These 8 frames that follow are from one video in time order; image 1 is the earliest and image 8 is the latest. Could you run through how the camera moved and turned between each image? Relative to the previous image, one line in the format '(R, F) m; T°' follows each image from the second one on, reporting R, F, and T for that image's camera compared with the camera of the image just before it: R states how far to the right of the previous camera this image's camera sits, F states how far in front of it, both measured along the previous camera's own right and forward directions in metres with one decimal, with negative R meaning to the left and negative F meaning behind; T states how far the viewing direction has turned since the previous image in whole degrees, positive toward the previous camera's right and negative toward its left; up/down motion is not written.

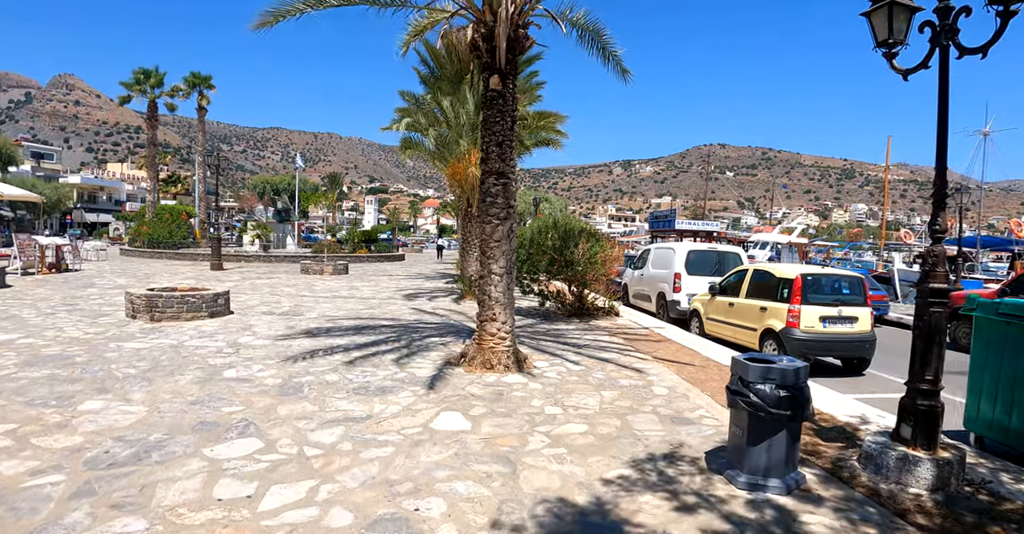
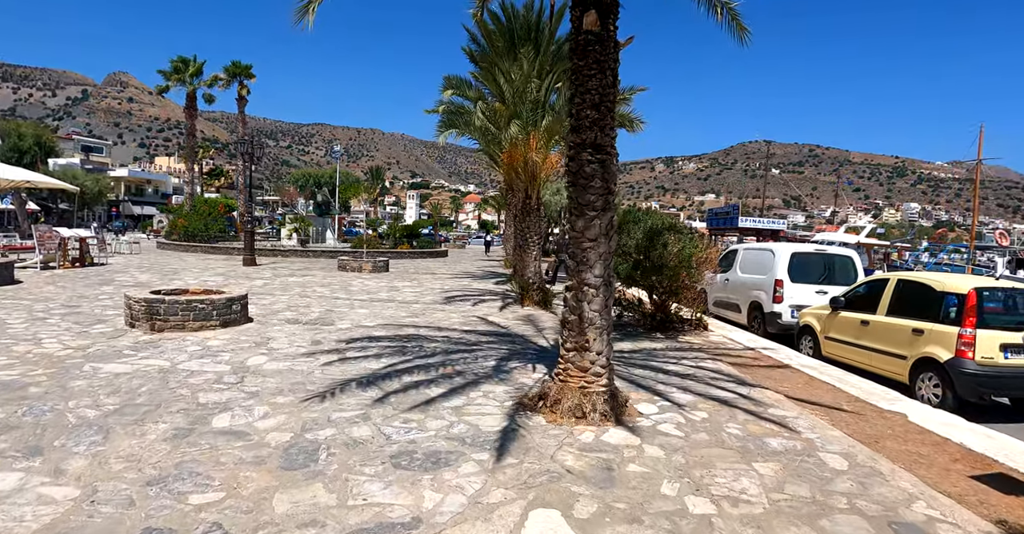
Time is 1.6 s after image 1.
(-0.6, +2.1) m; -4°
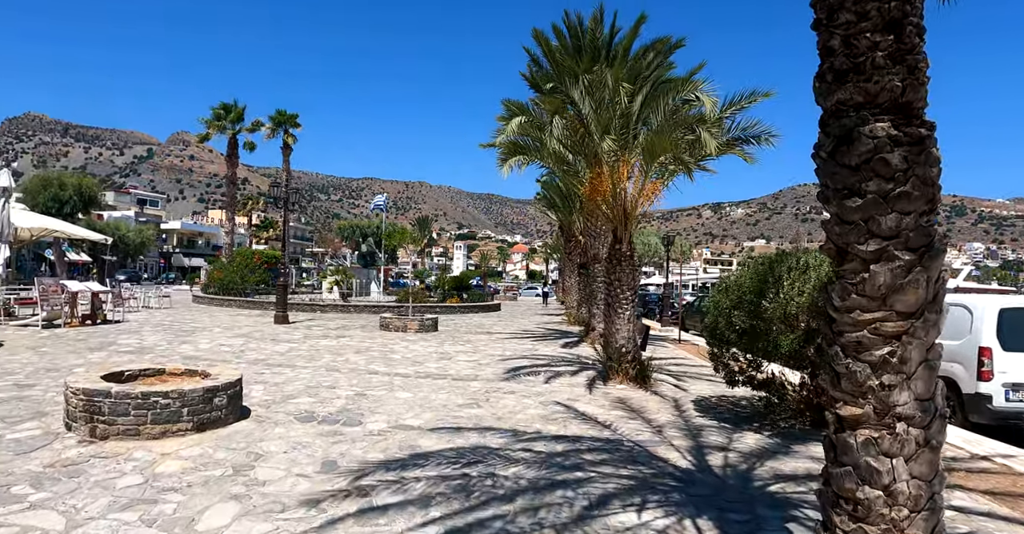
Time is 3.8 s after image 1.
(-0.7, +3.0) m; -4°
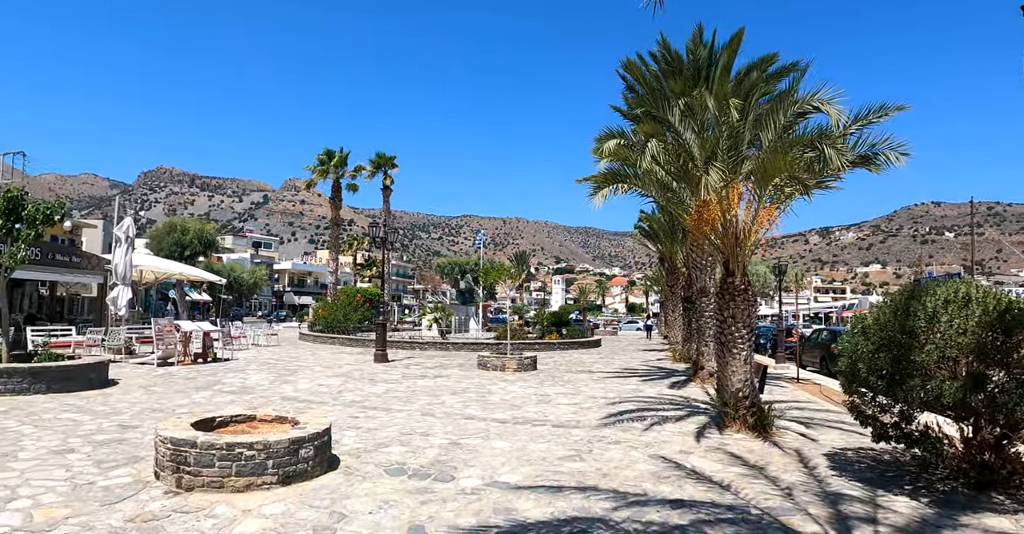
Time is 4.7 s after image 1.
(0.0, +0.6) m; -9°
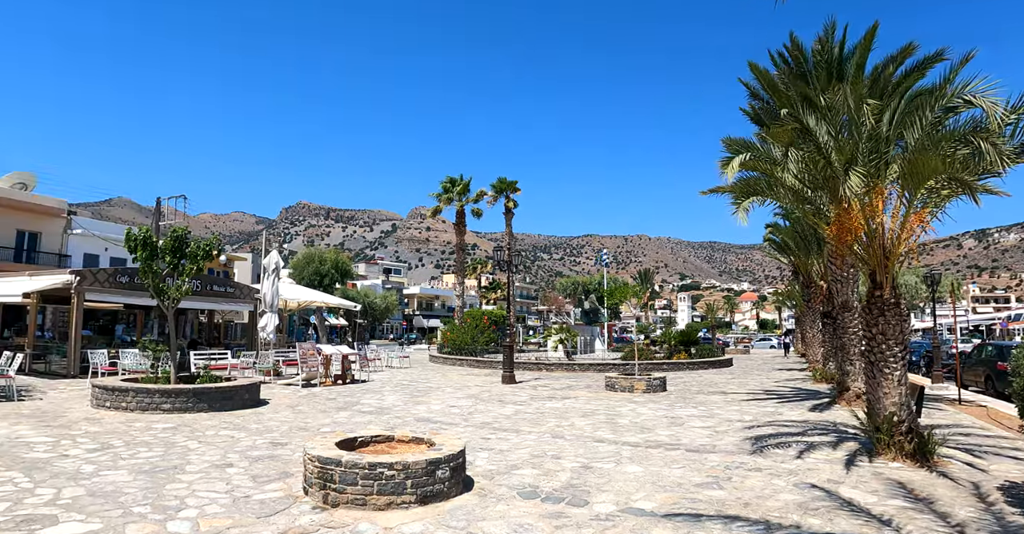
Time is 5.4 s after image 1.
(-0.2, +0.1) m; -10°
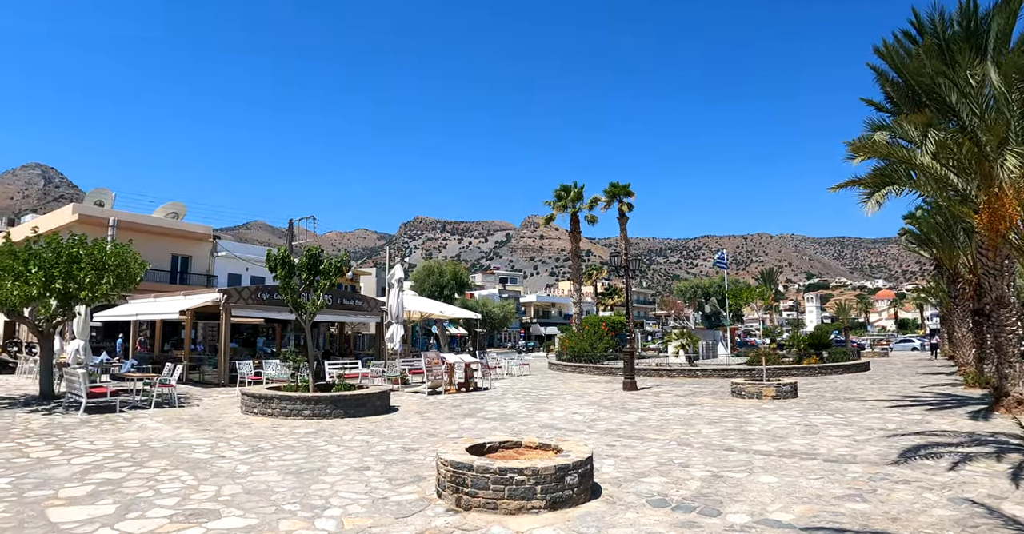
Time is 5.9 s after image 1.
(-0.2, 0.0) m; -9°
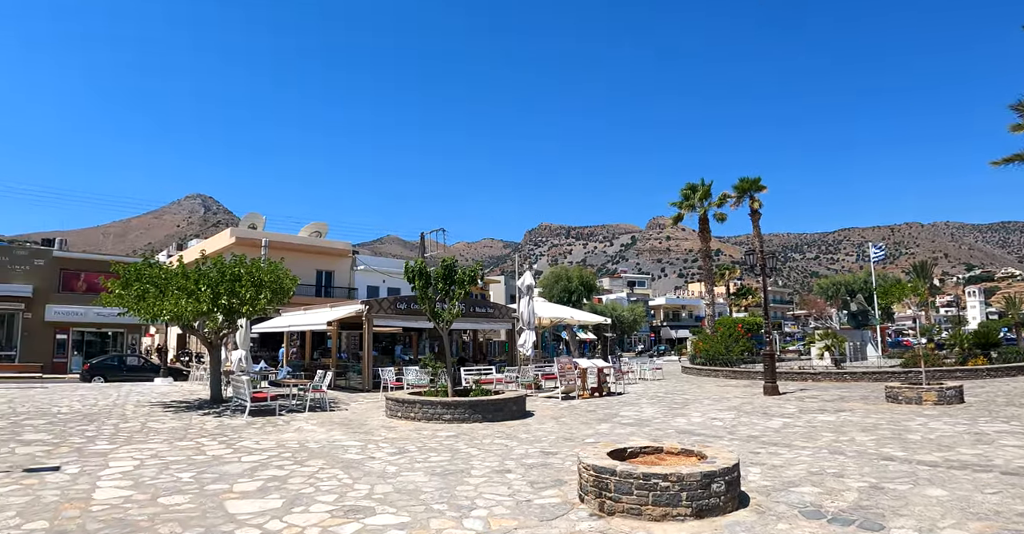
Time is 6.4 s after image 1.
(-0.3, -0.1) m; -9°
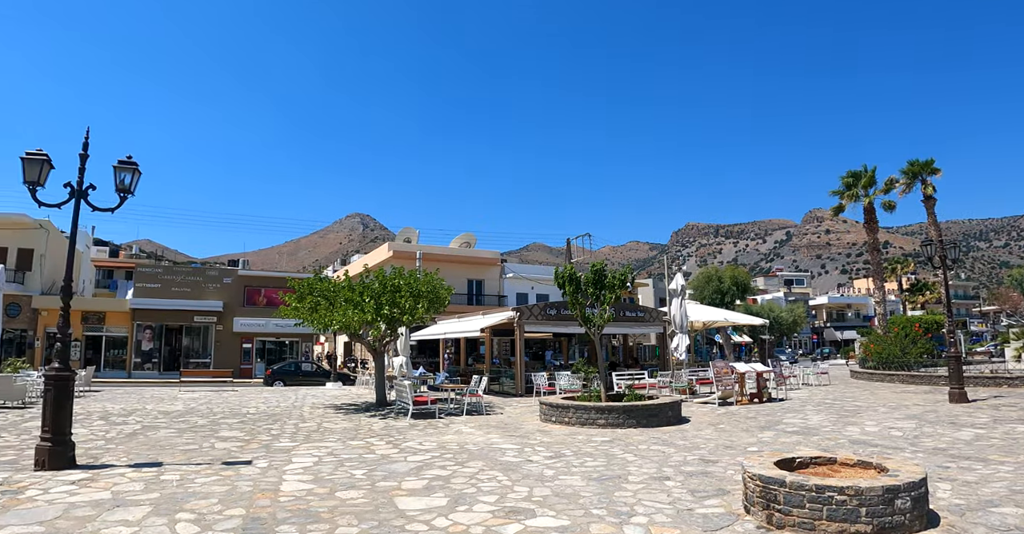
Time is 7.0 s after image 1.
(-0.2, -0.1) m; -12°
